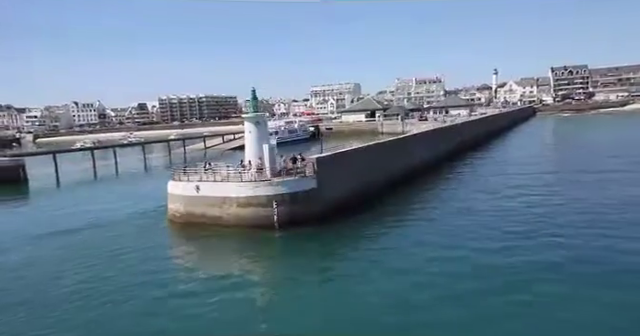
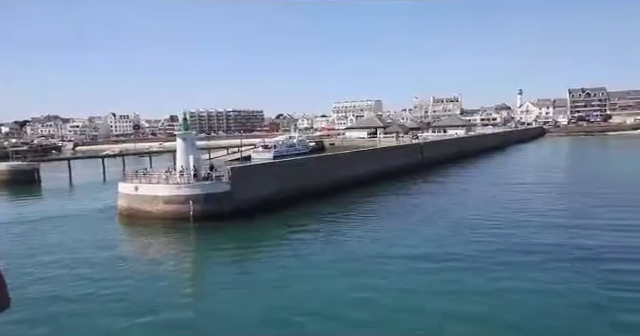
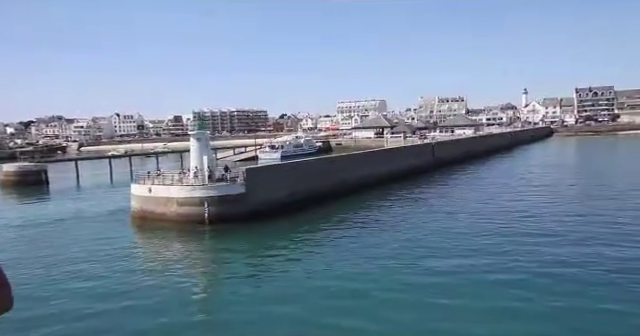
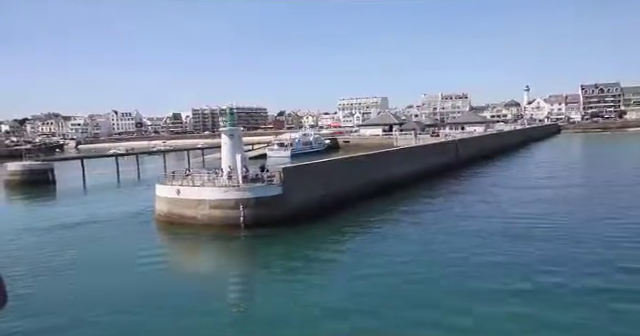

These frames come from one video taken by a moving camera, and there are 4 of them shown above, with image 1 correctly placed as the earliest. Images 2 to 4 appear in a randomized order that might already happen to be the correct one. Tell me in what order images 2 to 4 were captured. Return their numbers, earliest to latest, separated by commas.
4, 3, 2
